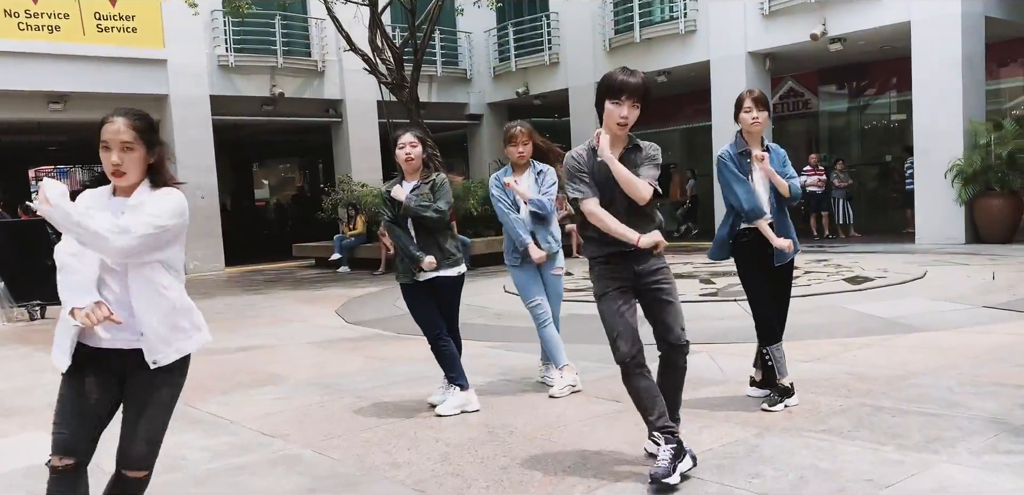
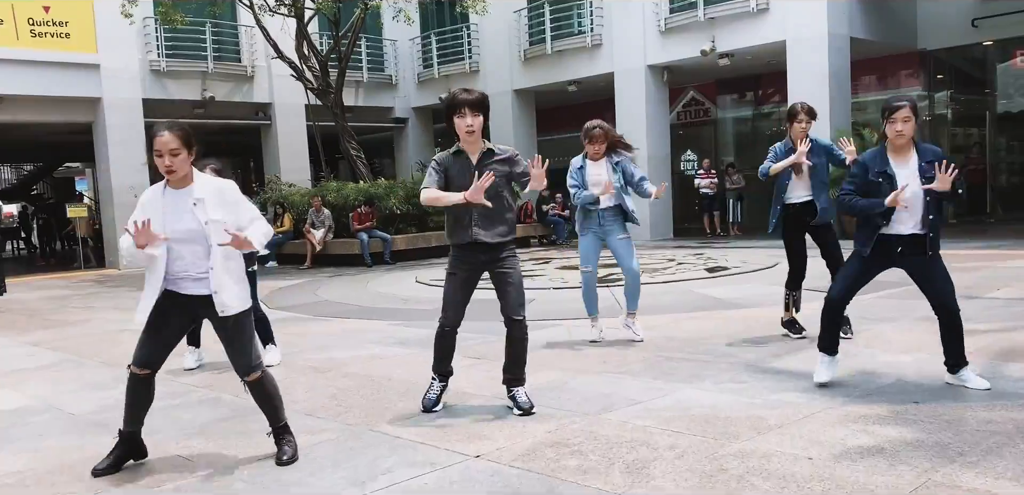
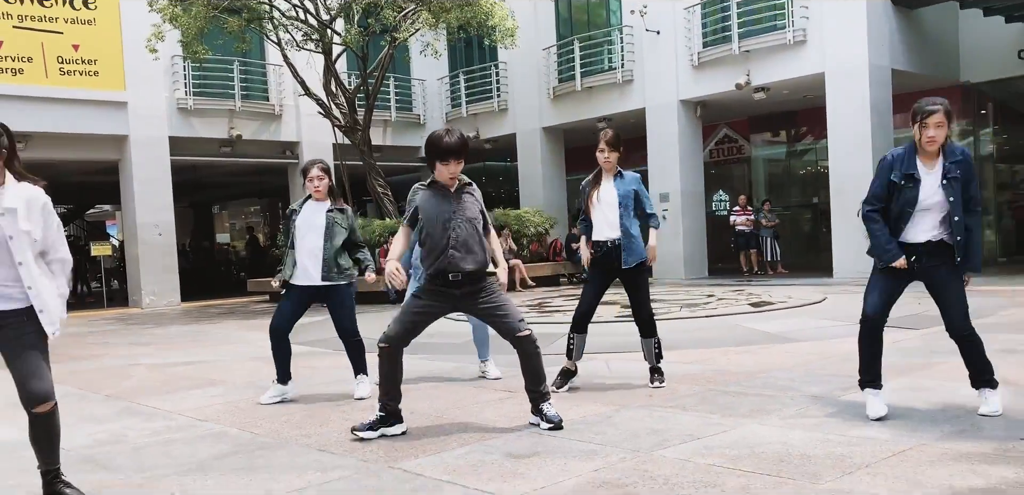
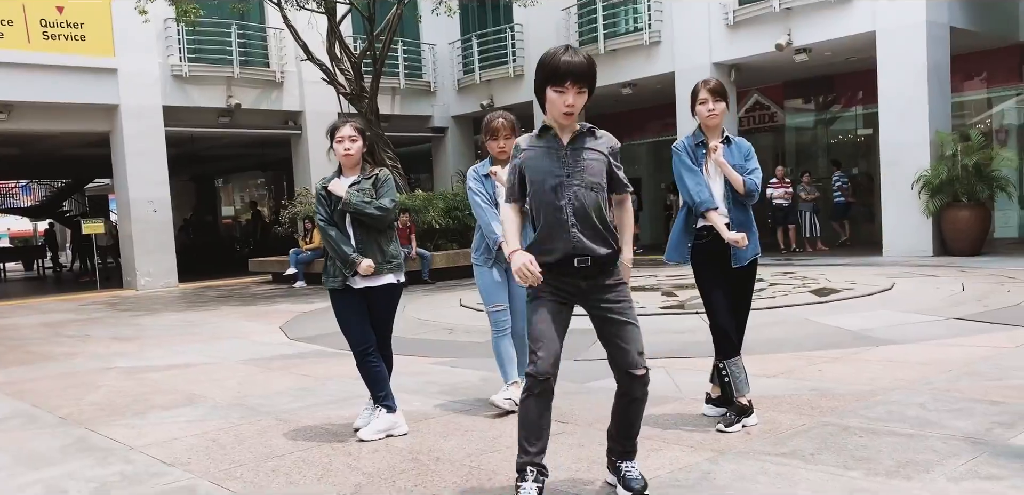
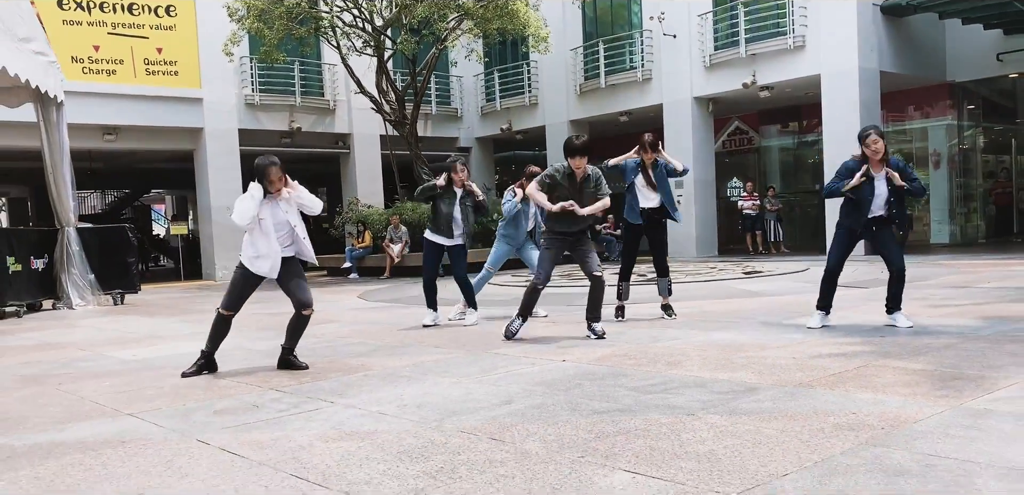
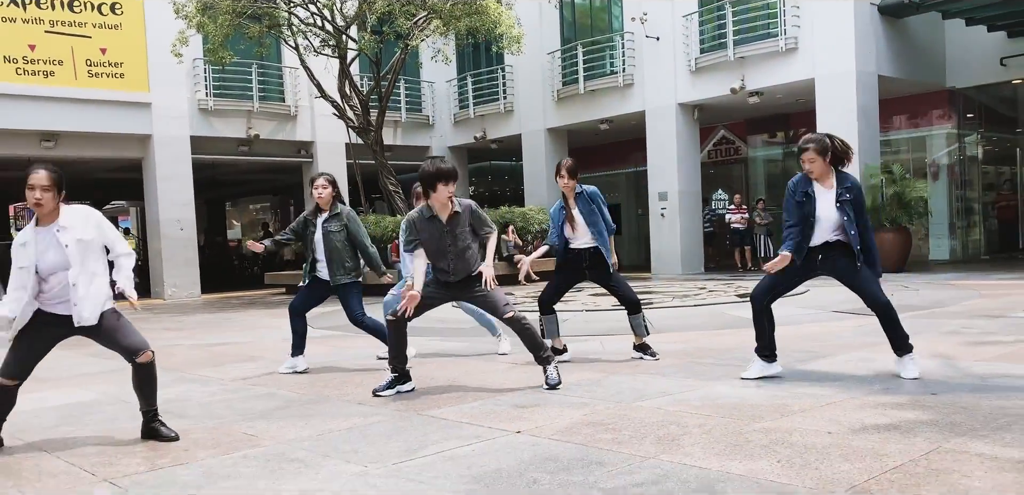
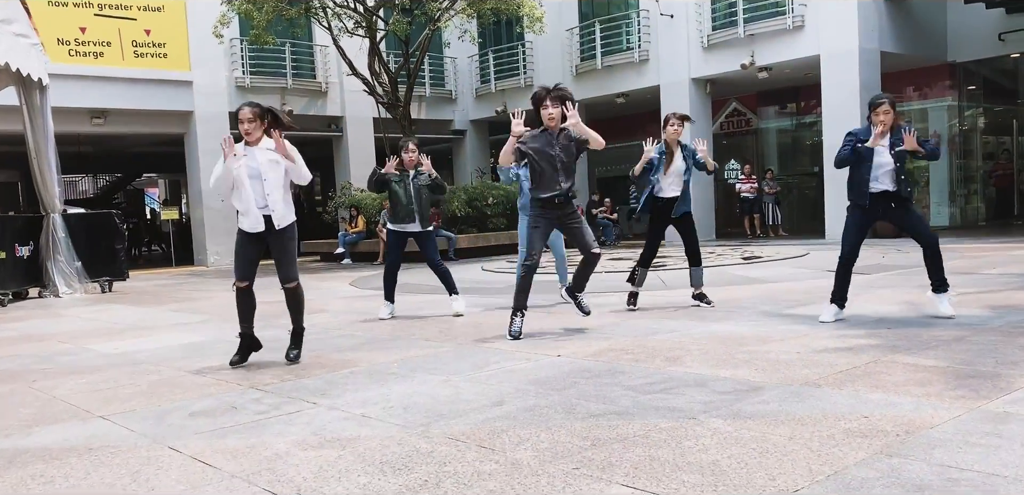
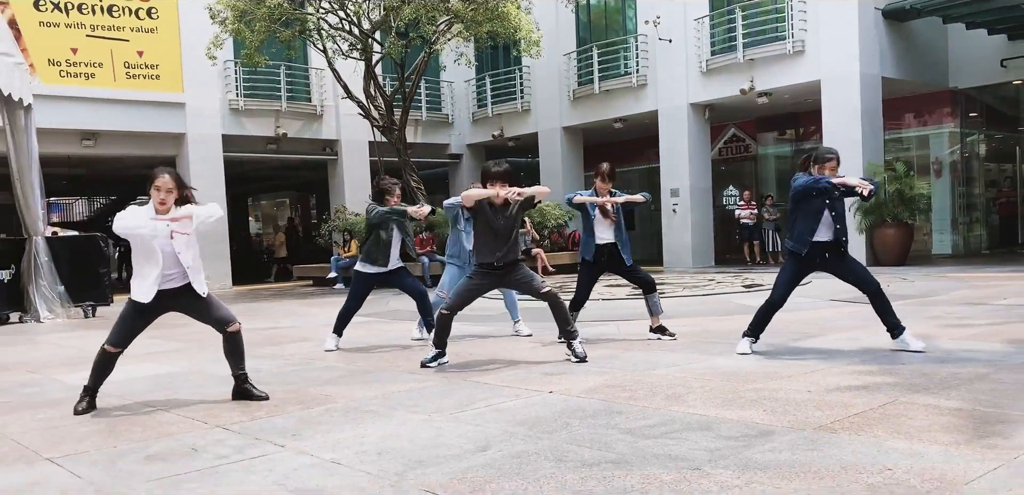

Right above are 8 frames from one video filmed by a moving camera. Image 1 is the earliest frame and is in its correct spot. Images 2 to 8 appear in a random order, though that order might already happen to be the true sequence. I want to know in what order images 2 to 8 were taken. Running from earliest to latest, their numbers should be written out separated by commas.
4, 3, 6, 8, 5, 7, 2
